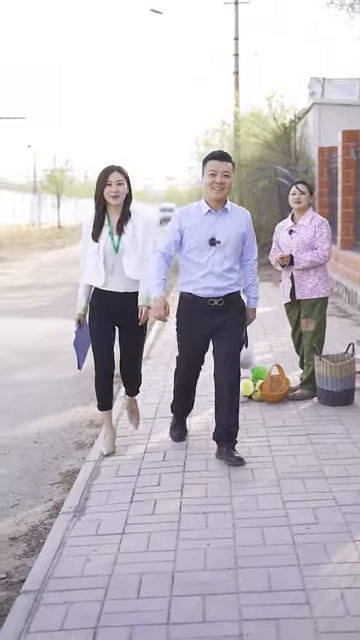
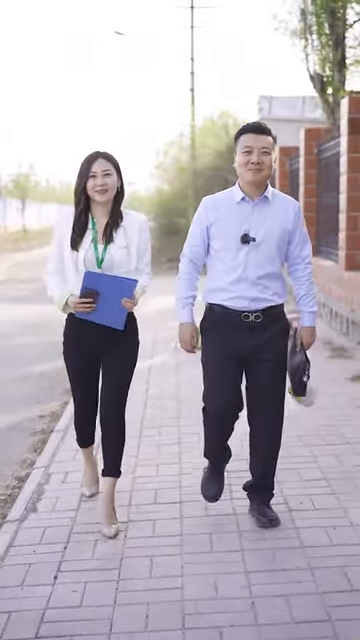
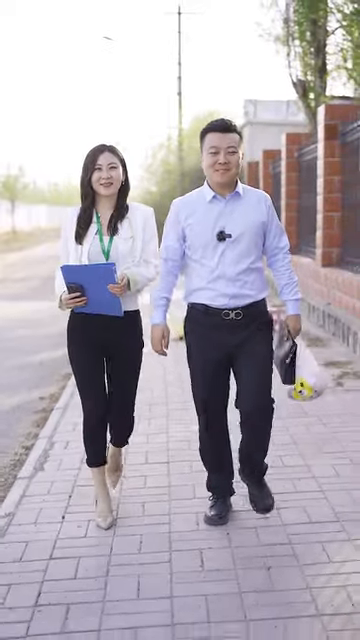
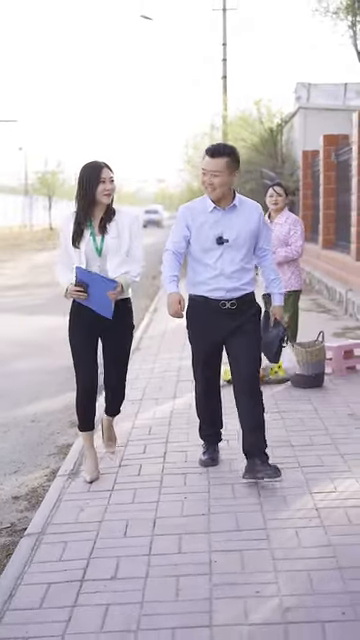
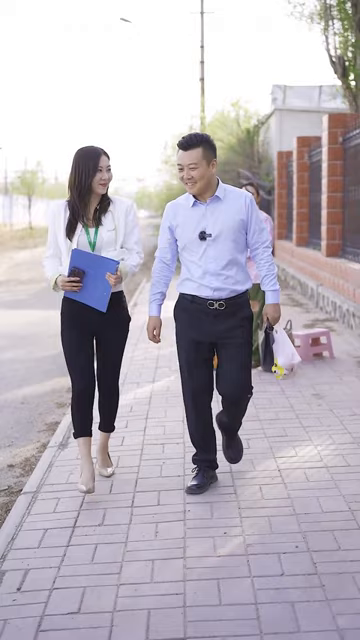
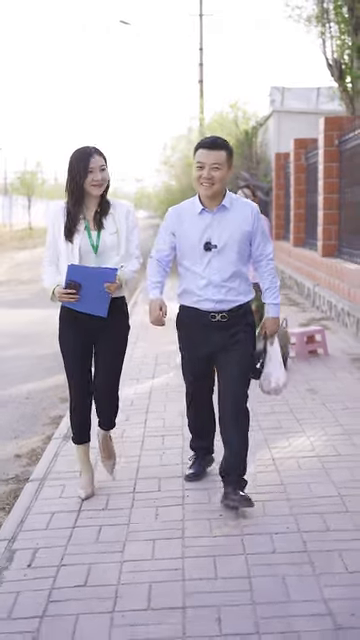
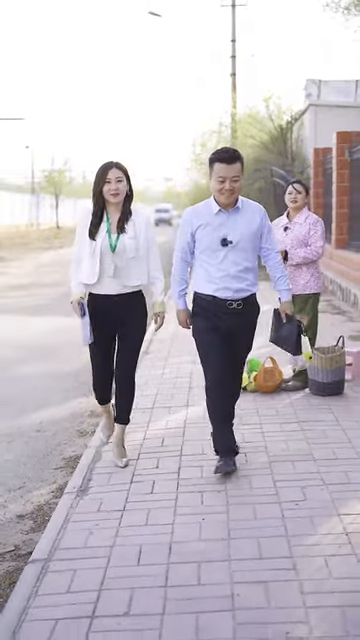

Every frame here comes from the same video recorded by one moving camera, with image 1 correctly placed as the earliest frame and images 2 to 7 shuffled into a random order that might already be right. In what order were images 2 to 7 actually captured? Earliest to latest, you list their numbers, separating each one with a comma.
7, 4, 5, 6, 2, 3
